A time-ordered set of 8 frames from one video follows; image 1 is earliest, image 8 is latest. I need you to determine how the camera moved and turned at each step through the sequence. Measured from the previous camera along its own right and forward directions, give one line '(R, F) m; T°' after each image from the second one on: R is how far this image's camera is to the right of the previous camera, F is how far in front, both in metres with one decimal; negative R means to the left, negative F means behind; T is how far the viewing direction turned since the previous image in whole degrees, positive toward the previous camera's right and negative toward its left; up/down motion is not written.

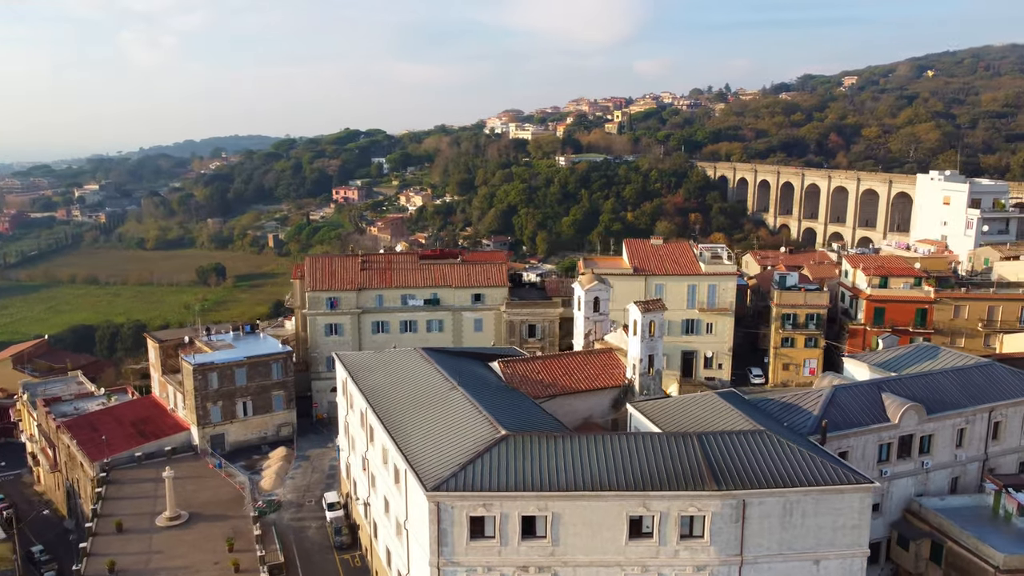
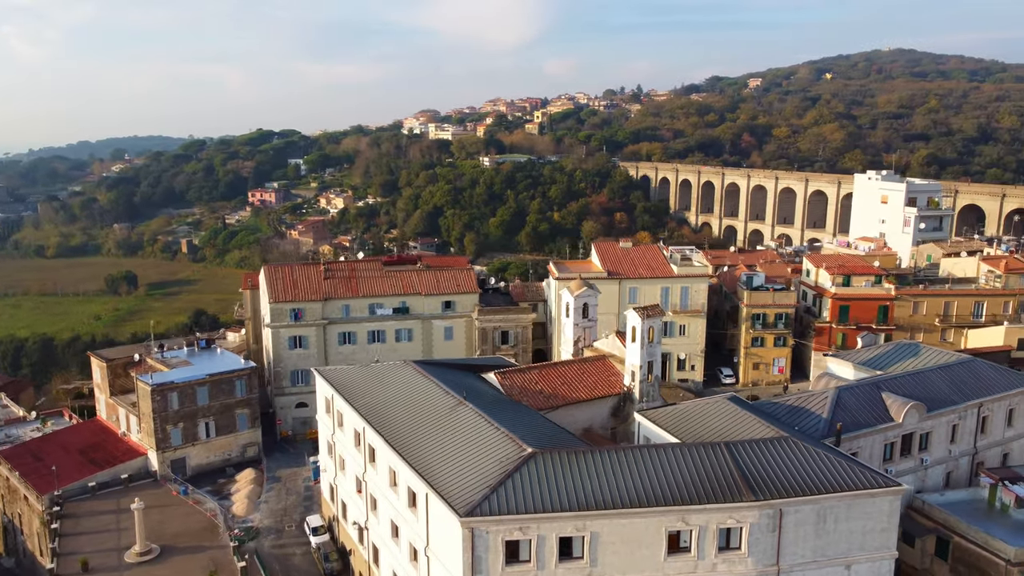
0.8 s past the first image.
(-2.7, +1.0) m; +6°
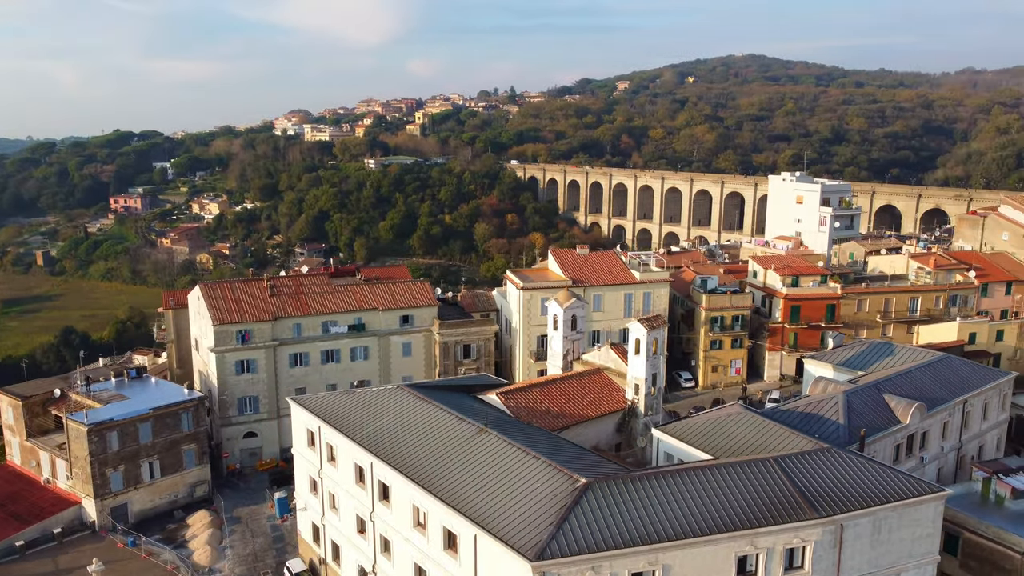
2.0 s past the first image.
(-4.0, +1.7) m; +9°
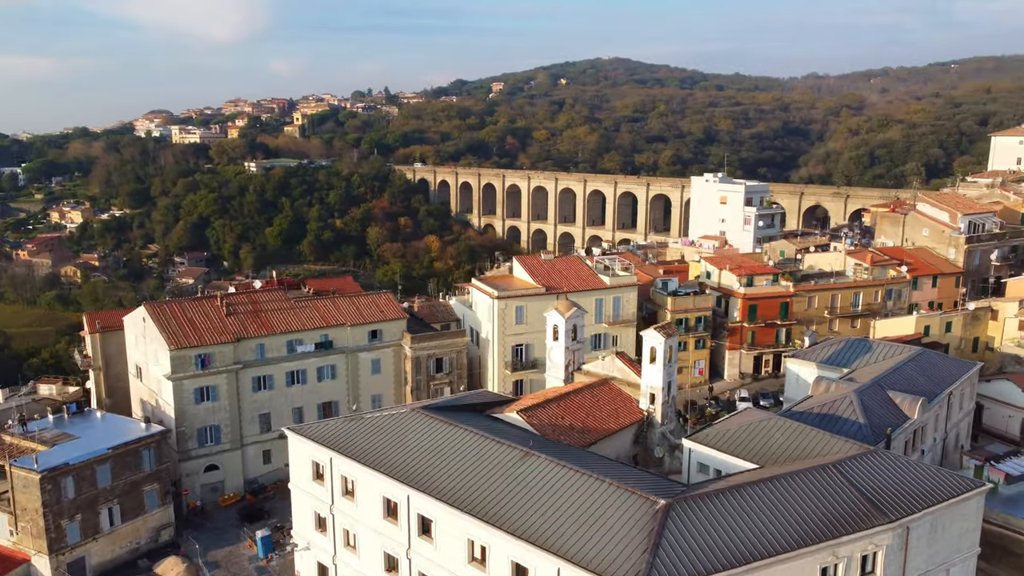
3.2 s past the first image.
(-4.2, +1.5) m; +9°
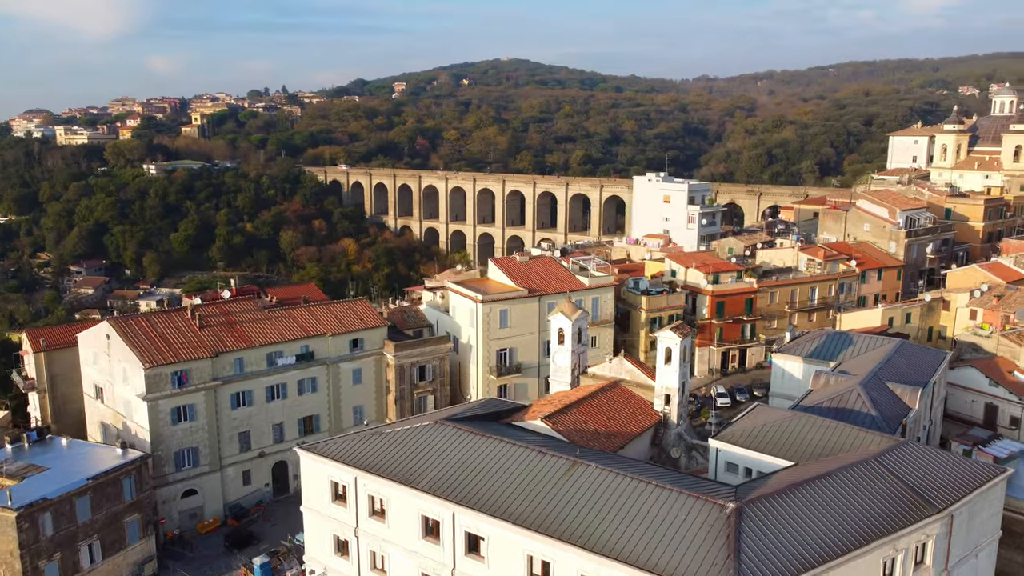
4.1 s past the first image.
(-3.5, +0.9) m; +7°
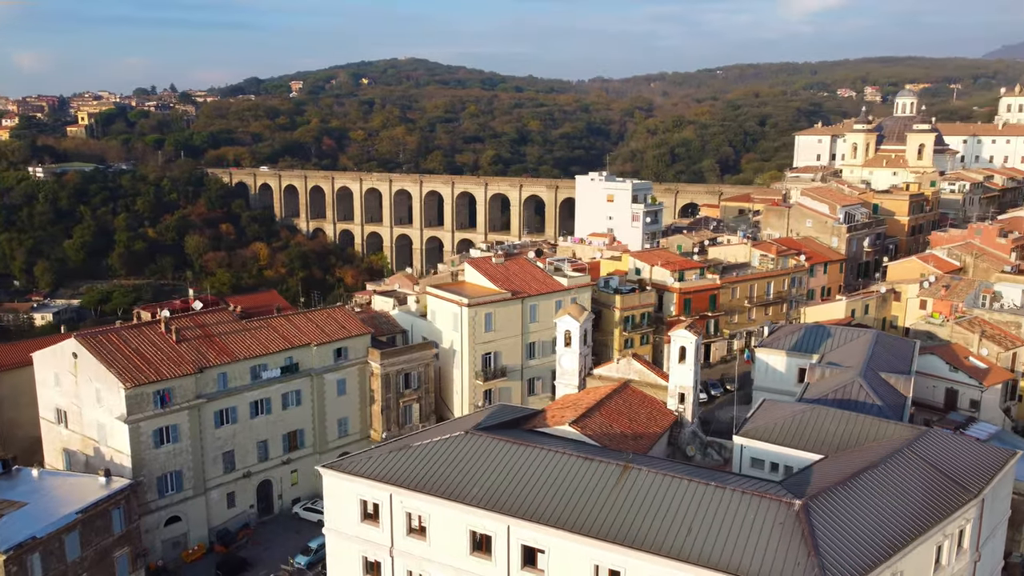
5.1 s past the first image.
(-3.5, +0.8) m; +7°
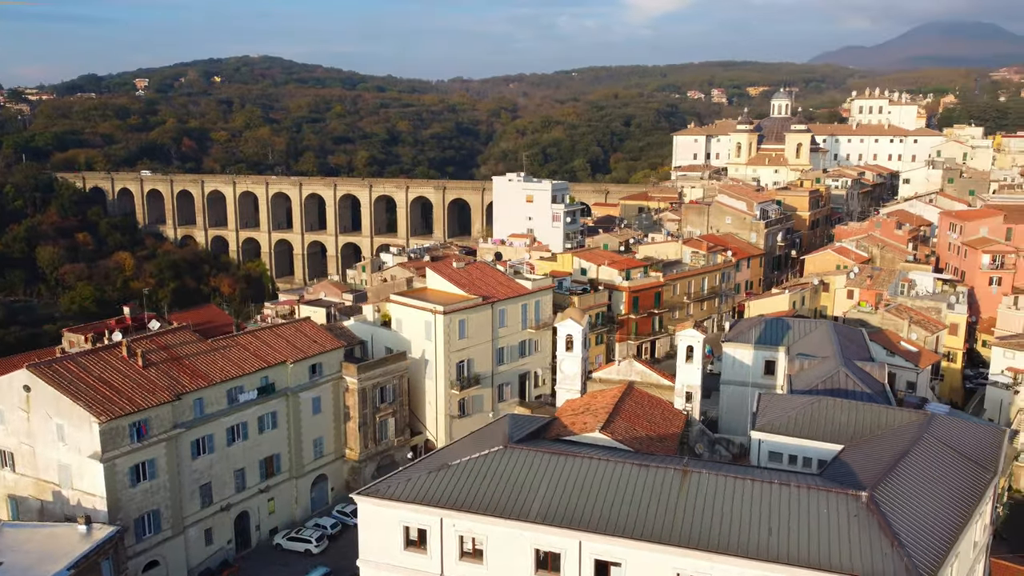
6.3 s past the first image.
(-4.5, +1.1) m; +10°
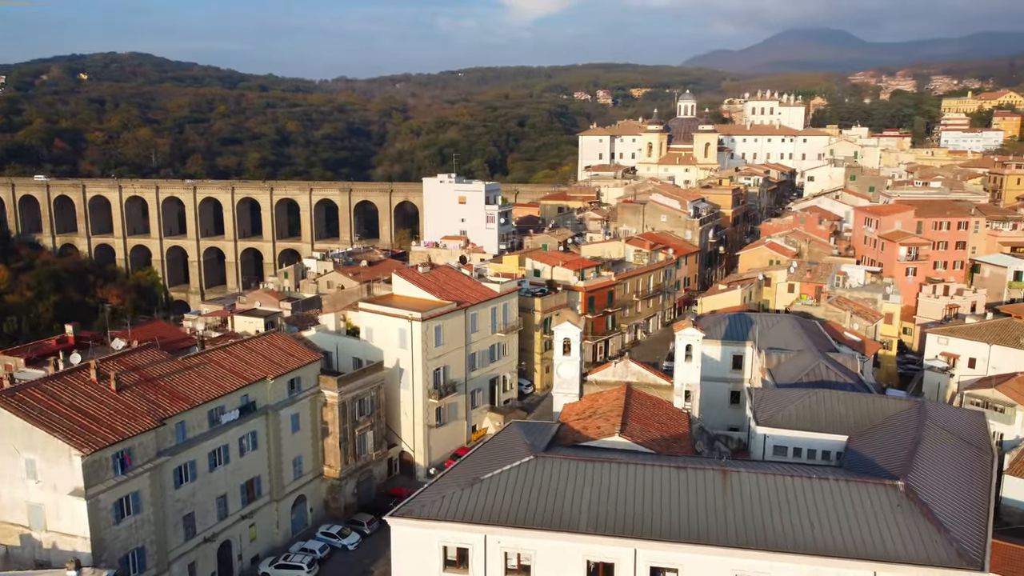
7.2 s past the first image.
(-3.4, +0.9) m; +8°
